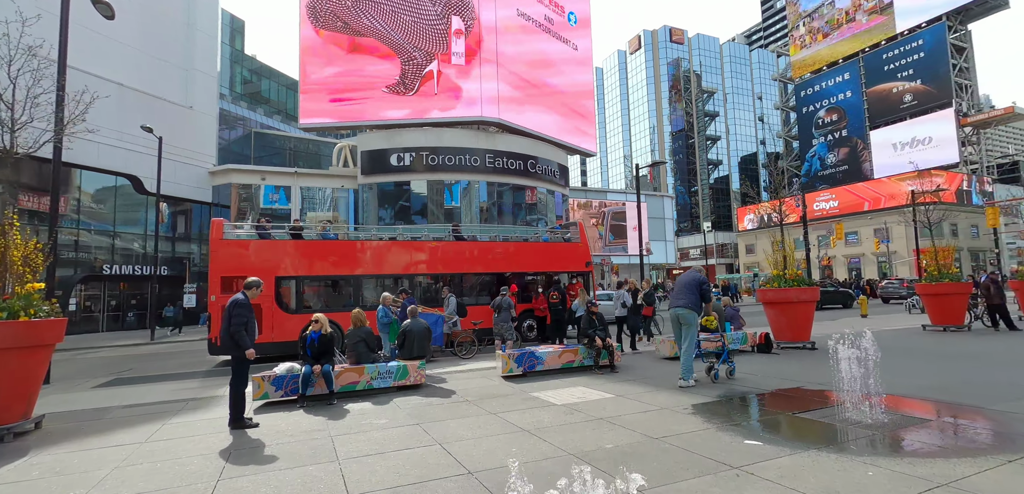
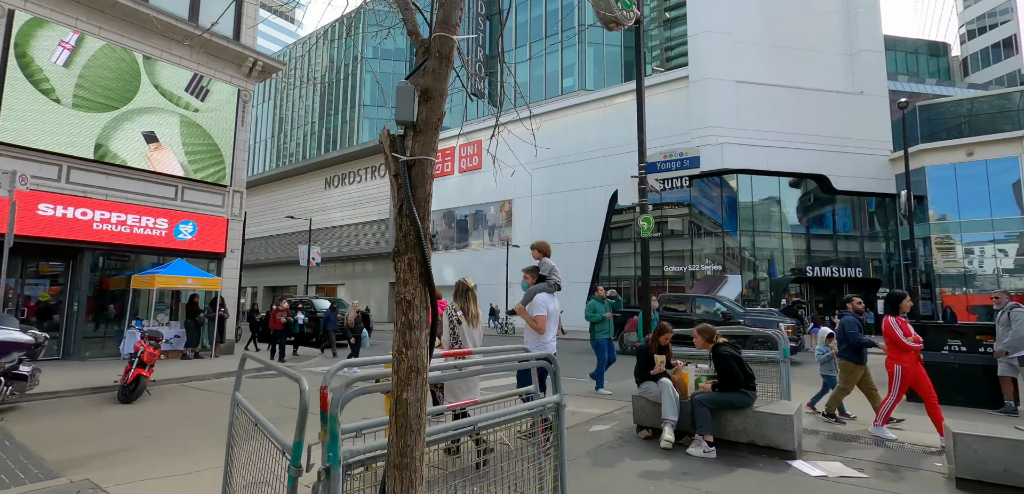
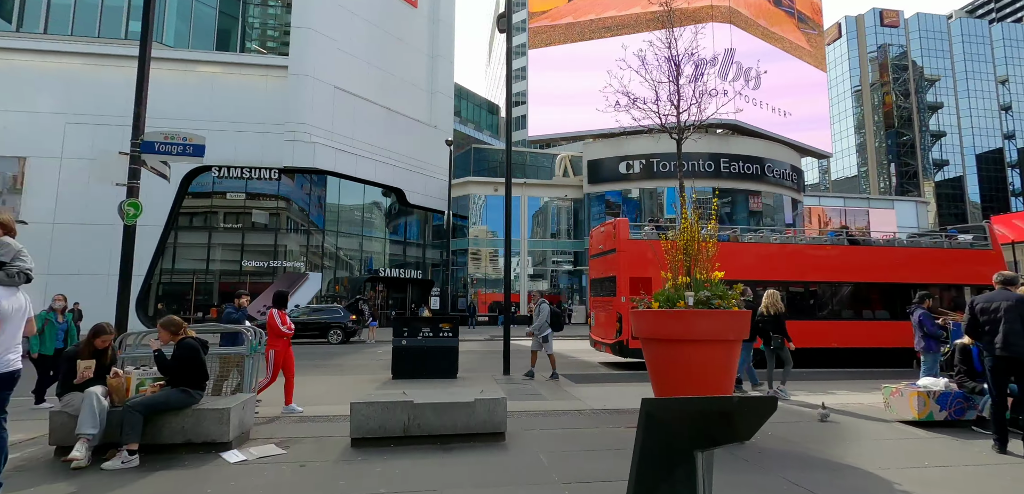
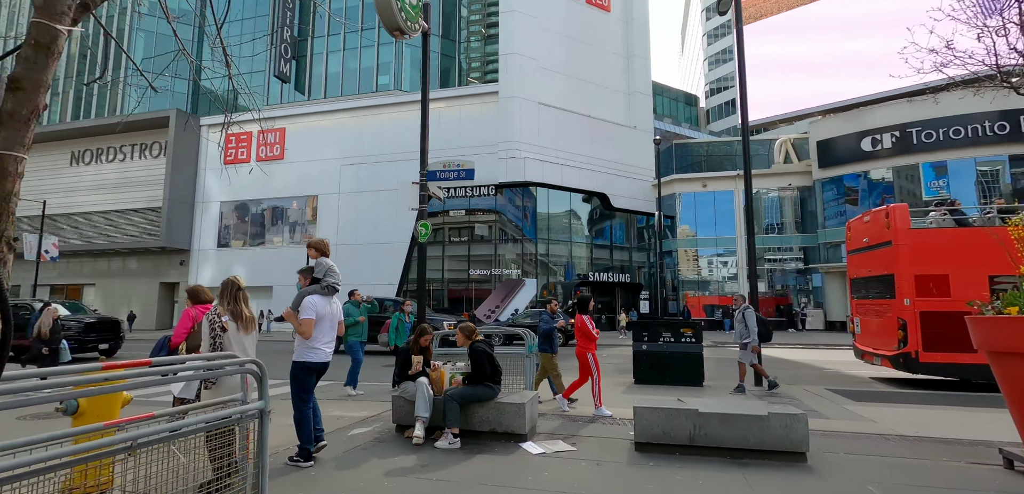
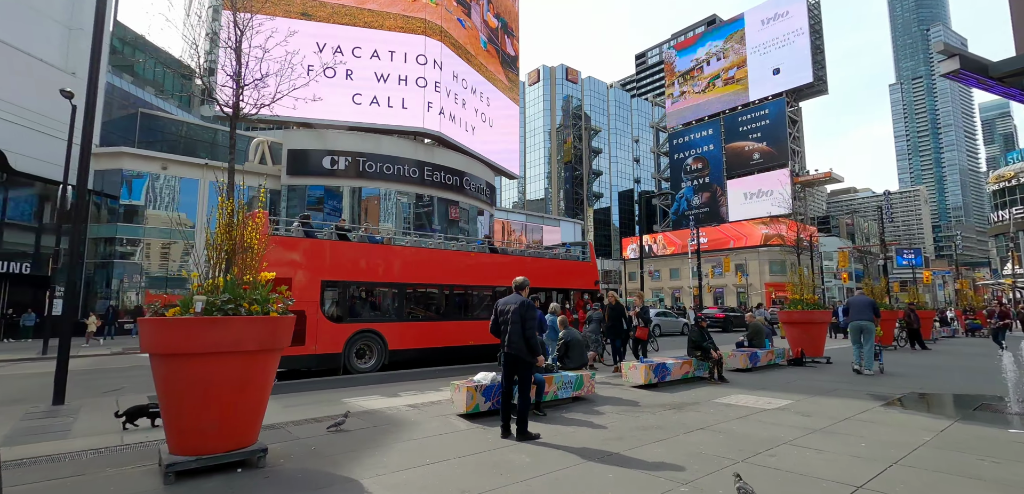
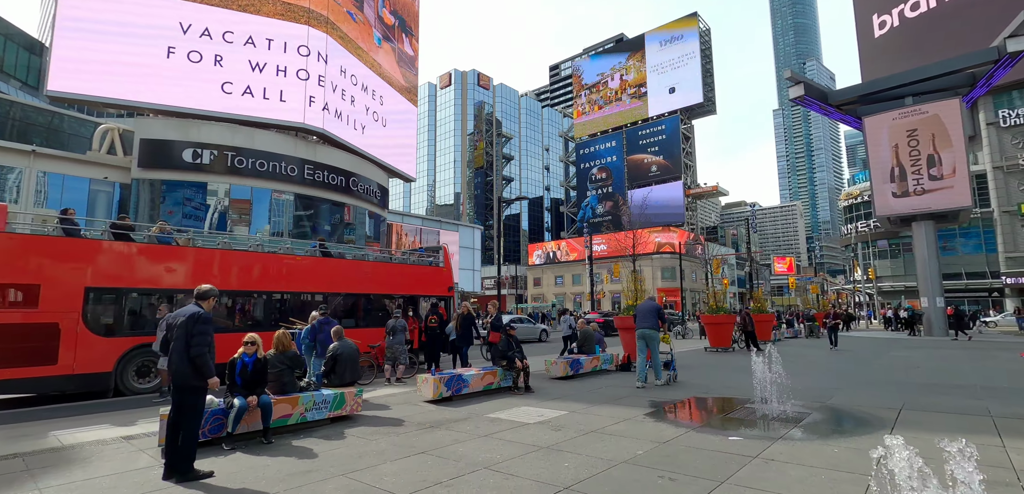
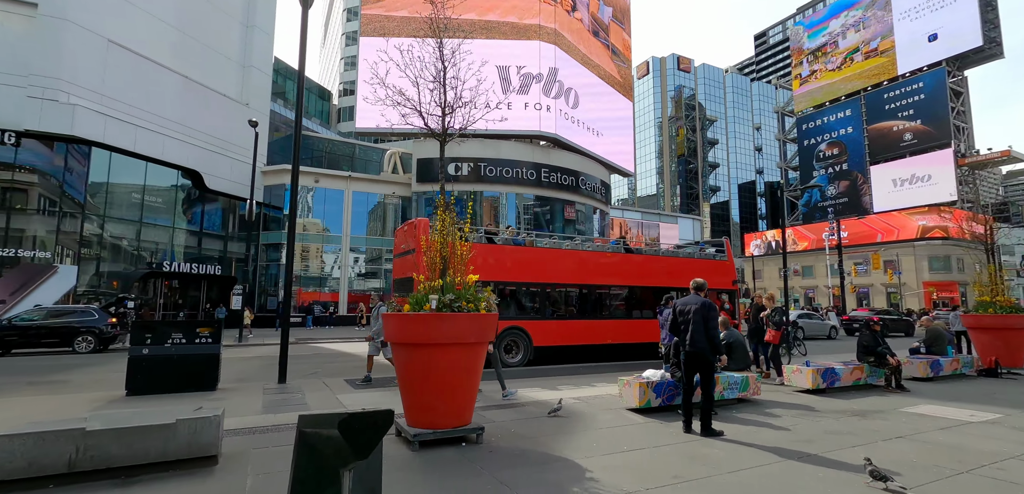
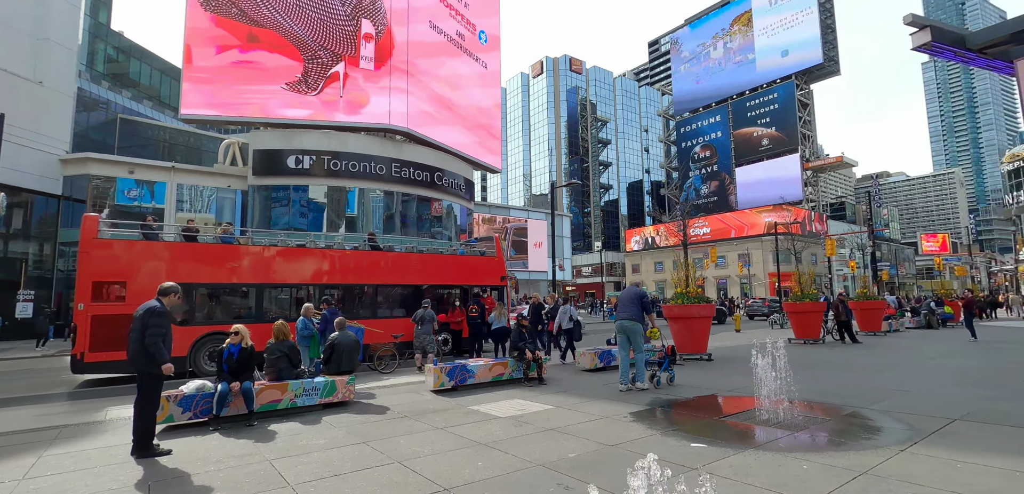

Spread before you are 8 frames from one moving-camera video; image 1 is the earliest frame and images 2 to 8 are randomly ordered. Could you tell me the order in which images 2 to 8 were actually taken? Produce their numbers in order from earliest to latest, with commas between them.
8, 6, 5, 7, 3, 4, 2
